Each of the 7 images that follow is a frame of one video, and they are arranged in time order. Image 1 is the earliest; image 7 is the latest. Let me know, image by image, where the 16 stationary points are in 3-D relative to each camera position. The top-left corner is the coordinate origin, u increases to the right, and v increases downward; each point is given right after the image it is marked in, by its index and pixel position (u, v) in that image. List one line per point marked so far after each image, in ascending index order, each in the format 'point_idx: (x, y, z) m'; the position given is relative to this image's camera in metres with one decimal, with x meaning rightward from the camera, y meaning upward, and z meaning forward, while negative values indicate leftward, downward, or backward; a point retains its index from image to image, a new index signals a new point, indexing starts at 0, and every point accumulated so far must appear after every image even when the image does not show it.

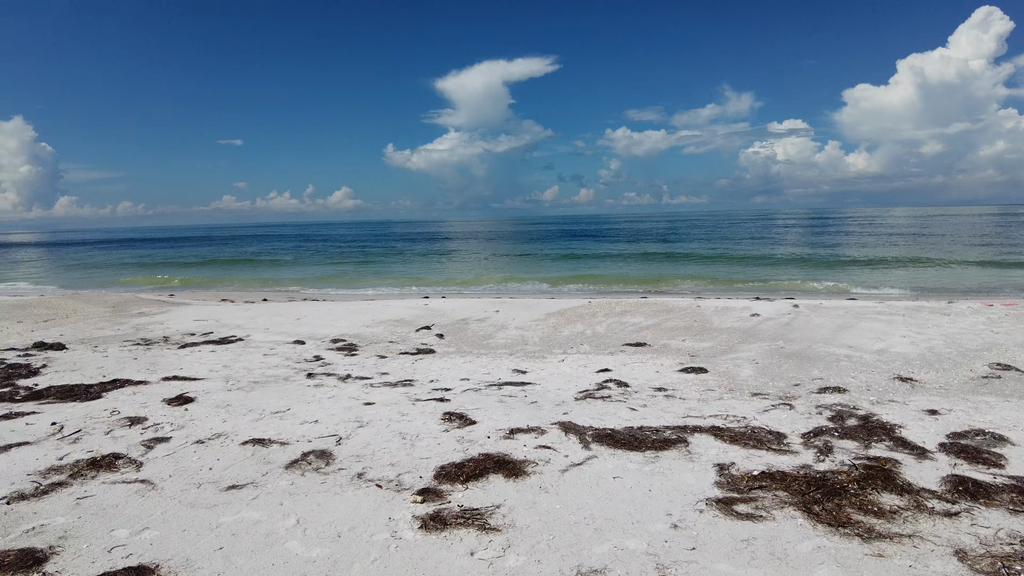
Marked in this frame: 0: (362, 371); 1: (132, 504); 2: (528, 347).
0: (-1.8, -1.0, +8.2) m
1: (-2.5, -1.4, +4.3) m
2: (+0.2, -0.8, +9.1) m
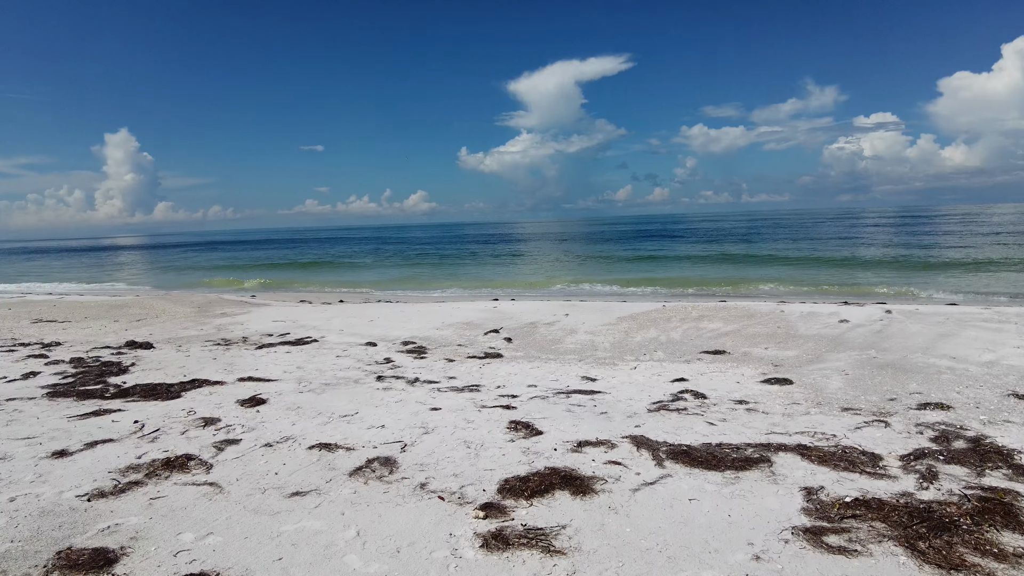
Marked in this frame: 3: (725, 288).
0: (-1.0, -1.1, +8.1) m
1: (-2.1, -1.5, +4.4) m
2: (+1.2, -0.9, +8.8) m
3: (+6.4, 0.0, +19.7) m
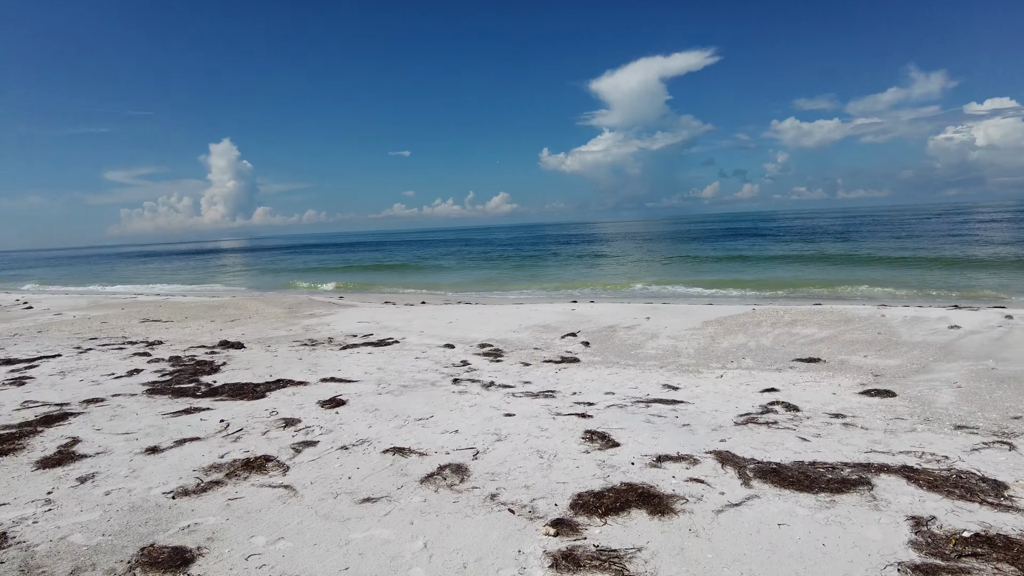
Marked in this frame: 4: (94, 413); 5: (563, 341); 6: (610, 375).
0: (-0.1, -1.1, +8.0) m
1: (-1.6, -1.5, +4.4) m
2: (+2.2, -0.9, +8.4) m
3: (+8.7, -0.1, +18.6) m
4: (-4.6, -1.4, +7.2) m
5: (+0.8, -0.8, +10.0) m
6: (+1.2, -1.0, +7.8) m
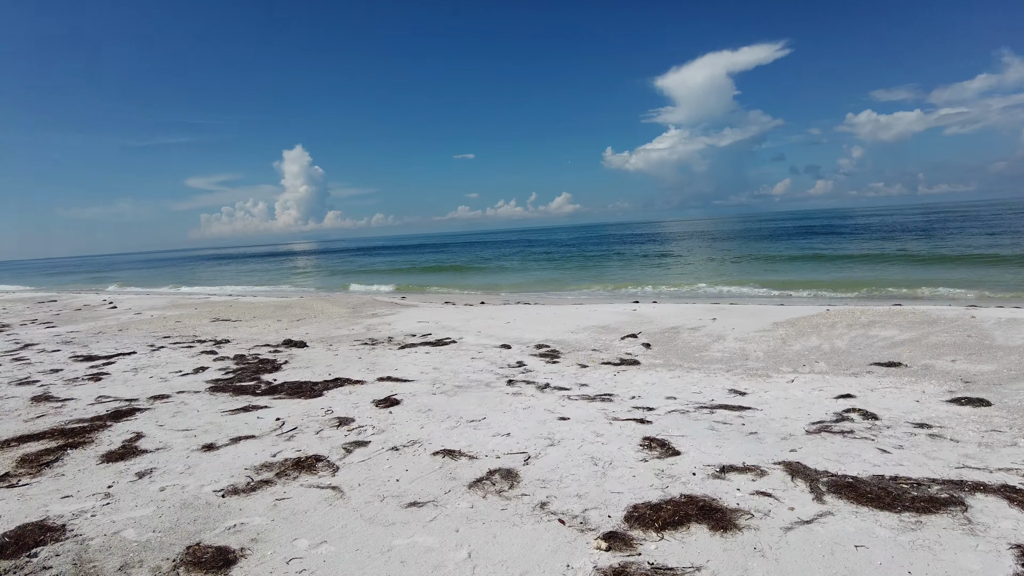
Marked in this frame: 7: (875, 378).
0: (+0.6, -1.1, +7.8) m
1: (-1.3, -1.5, +4.4) m
2: (+2.9, -0.9, +8.0) m
3: (+10.3, -0.1, +17.5) m
4: (-3.9, -1.4, +7.4) m
5: (+1.6, -0.8, +9.7) m
6: (+1.8, -1.0, +7.5) m
7: (+3.9, -1.0, +7.1) m
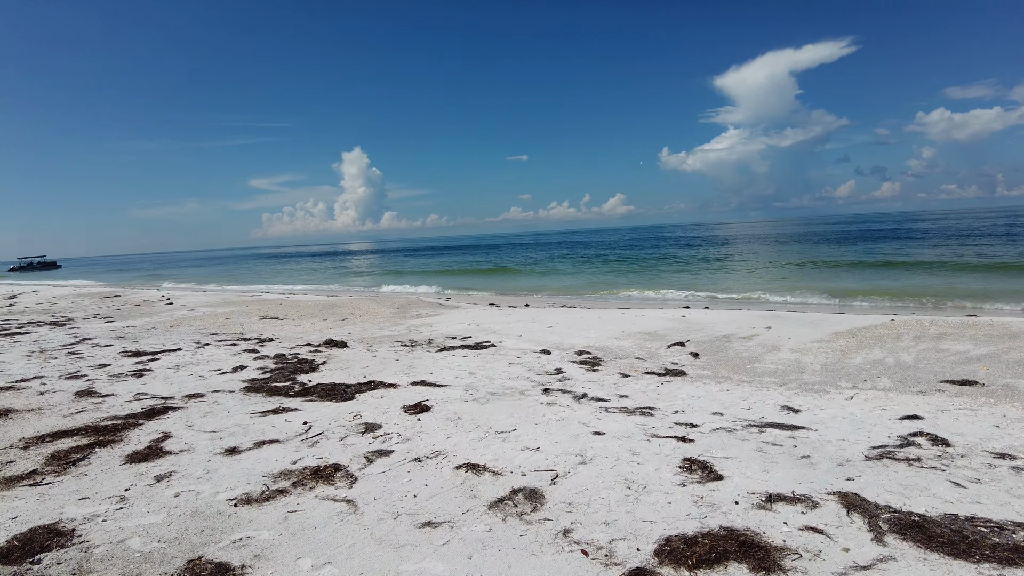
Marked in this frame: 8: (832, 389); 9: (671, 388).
0: (+1.0, -1.1, +7.3) m
1: (-1.1, -1.5, +4.1) m
2: (+3.3, -1.0, +7.4) m
3: (+11.5, -0.3, +16.3) m
4: (-3.6, -1.3, +7.3) m
5: (+2.2, -0.9, +9.2) m
6: (+2.2, -1.1, +7.0) m
7: (+4.3, -1.1, +6.5) m
8: (+3.3, -1.1, +6.9) m
9: (+1.8, -1.1, +7.3) m
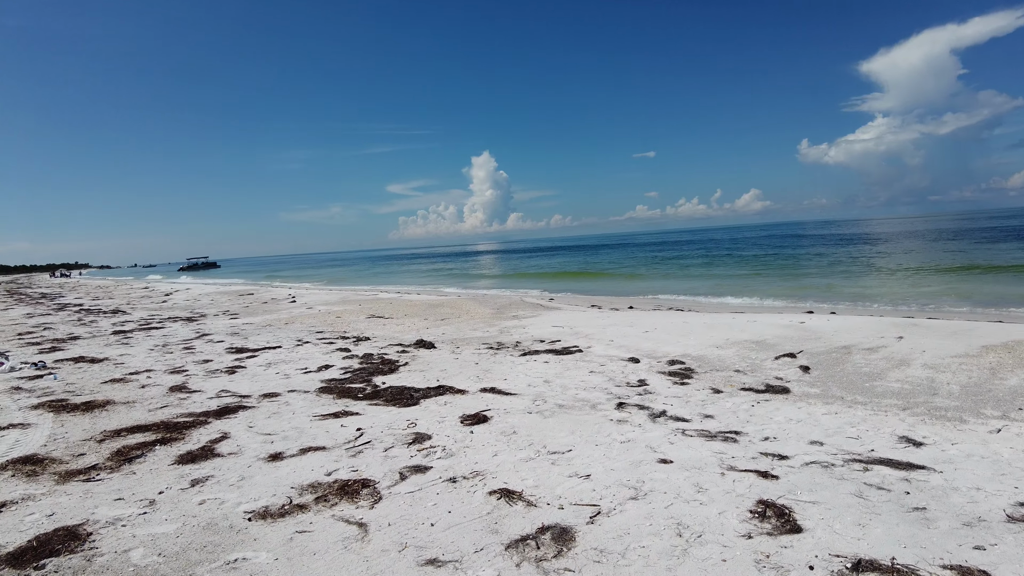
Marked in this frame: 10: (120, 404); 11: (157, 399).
0: (+1.7, -1.2, +6.5) m
1: (-1.0, -1.5, +3.7) m
2: (+3.9, -1.0, +6.1) m
3: (+13.7, -0.4, +13.2) m
4: (-2.8, -1.3, +7.3) m
5: (+3.2, -0.9, +8.1) m
6: (+2.8, -1.1, +5.9) m
7: (+4.7, -1.1, +5.0) m
8: (+3.9, -1.1, +5.6) m
9: (+2.4, -1.1, +6.3) m
10: (-4.8, -1.4, +8.1) m
11: (-4.5, -1.4, +8.3) m
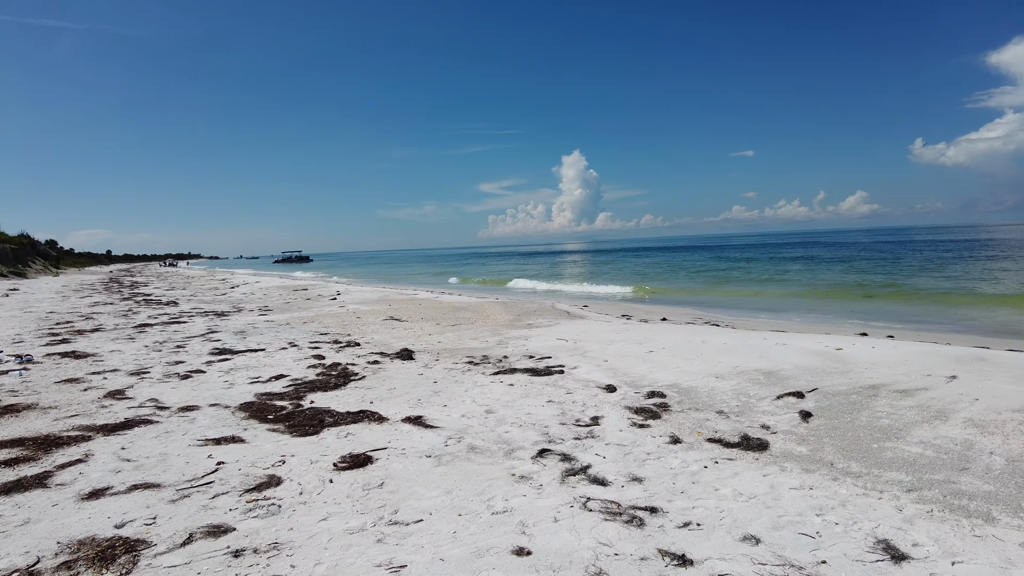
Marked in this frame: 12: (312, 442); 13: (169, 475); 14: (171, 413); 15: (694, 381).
0: (+0.8, -1.3, +5.0) m
1: (-2.3, -1.6, +2.7) m
2: (+3.0, -1.3, +4.3) m
3: (+13.7, -0.9, +10.1) m
4: (-3.5, -1.4, +6.5) m
5: (+2.6, -1.1, +6.4) m
6: (+1.8, -1.3, +4.3) m
7: (+3.6, -1.4, +3.1) m
8: (+2.9, -1.3, +3.8) m
9: (+1.5, -1.3, +4.8) m
10: (-5.4, -1.4, +7.6) m
11: (-5.1, -1.4, +7.7) m
12: (-1.7, -1.4, +5.8) m
13: (-2.6, -1.4, +5.1) m
14: (-3.7, -1.3, +7.2) m
15: (+2.1, -1.1, +7.5) m
